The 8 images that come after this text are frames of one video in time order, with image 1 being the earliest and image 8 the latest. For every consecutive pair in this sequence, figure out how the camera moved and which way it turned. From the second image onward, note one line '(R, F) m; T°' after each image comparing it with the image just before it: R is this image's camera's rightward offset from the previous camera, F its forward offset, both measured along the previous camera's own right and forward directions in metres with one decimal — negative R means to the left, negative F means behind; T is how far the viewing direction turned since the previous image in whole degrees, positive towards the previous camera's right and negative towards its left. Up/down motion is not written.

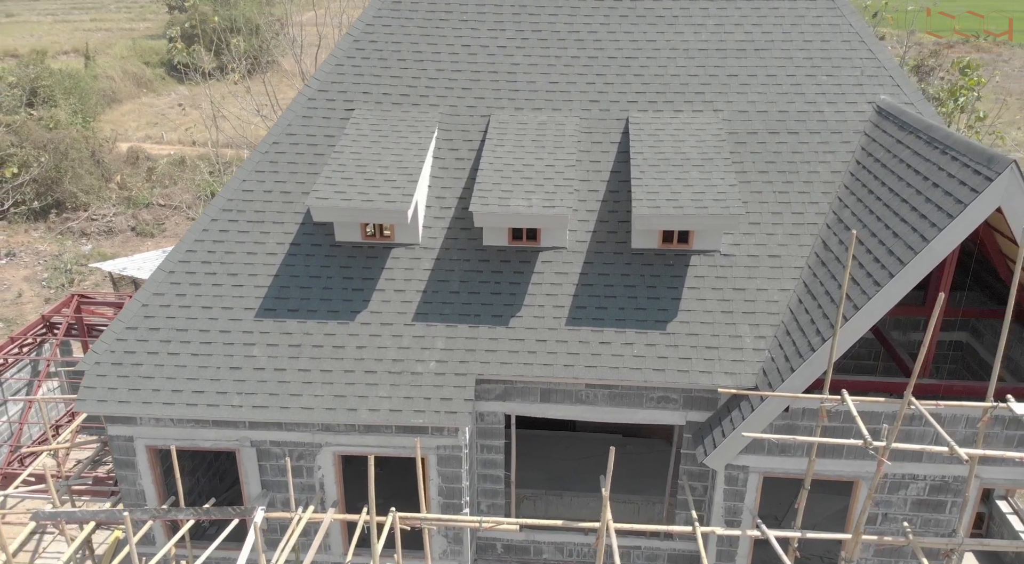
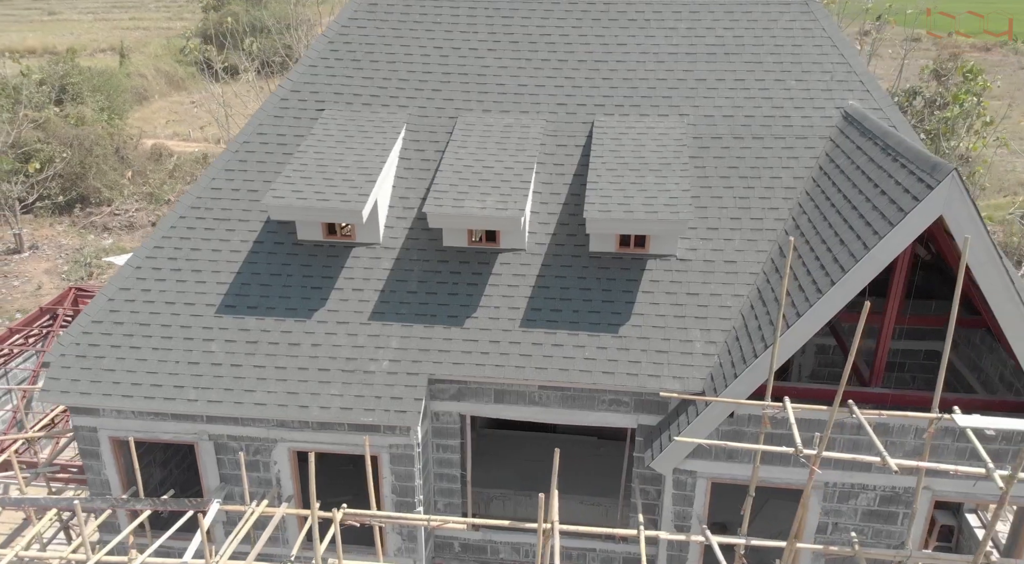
(+1.5, -0.1) m; -2°
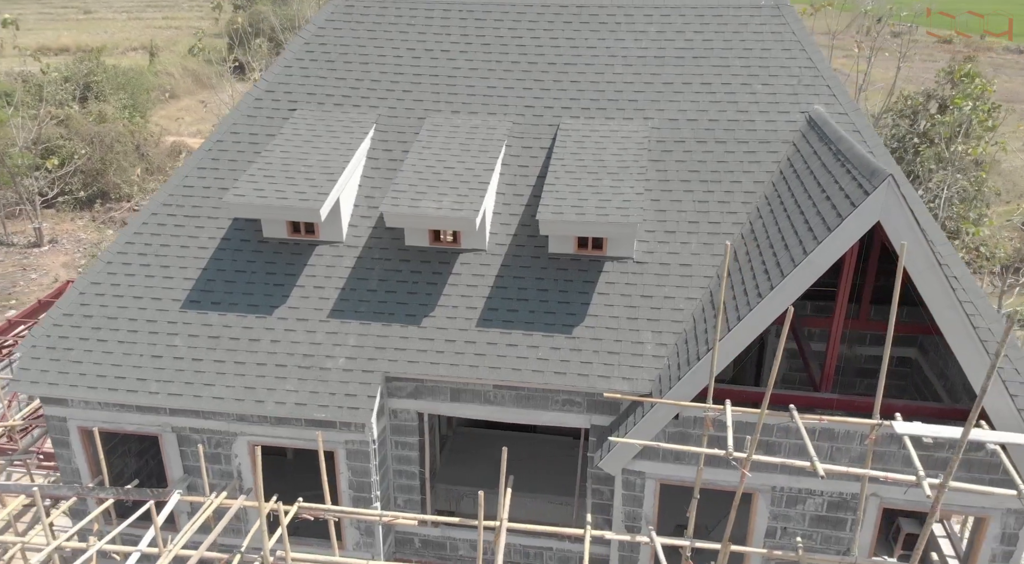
(+1.4, -0.1) m; -2°
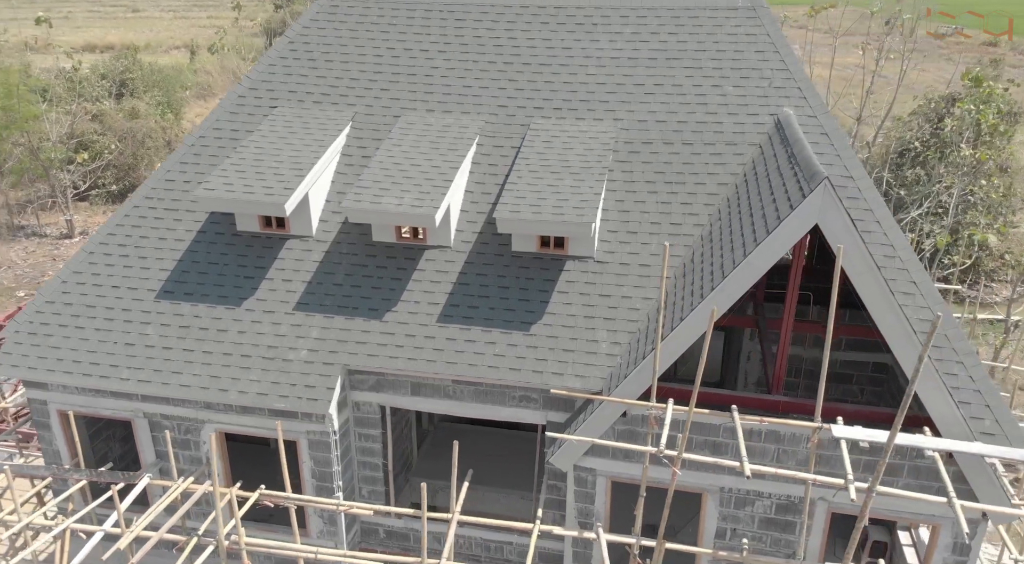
(+1.5, -0.2) m; -3°
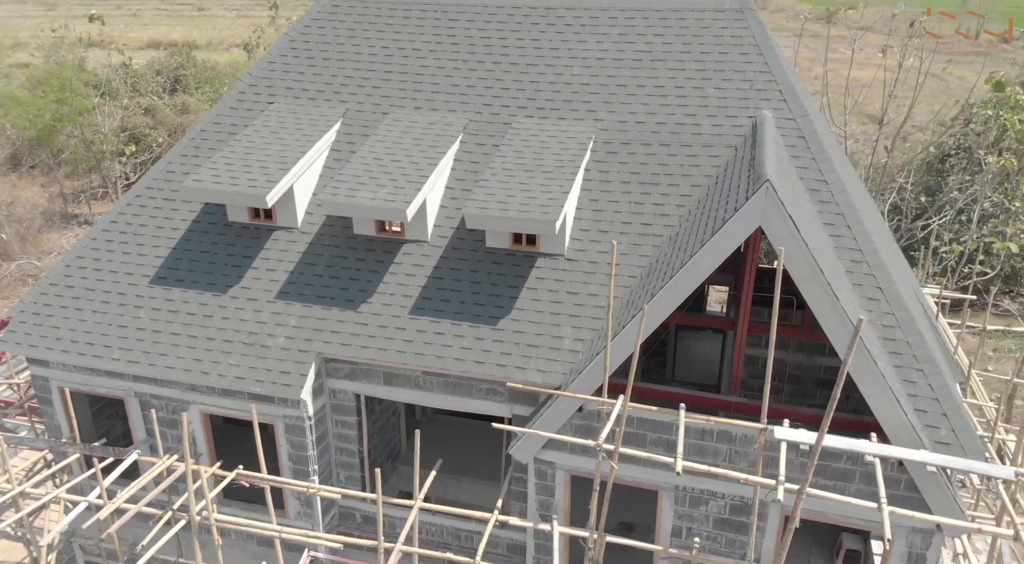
(+1.7, -0.3) m; -4°
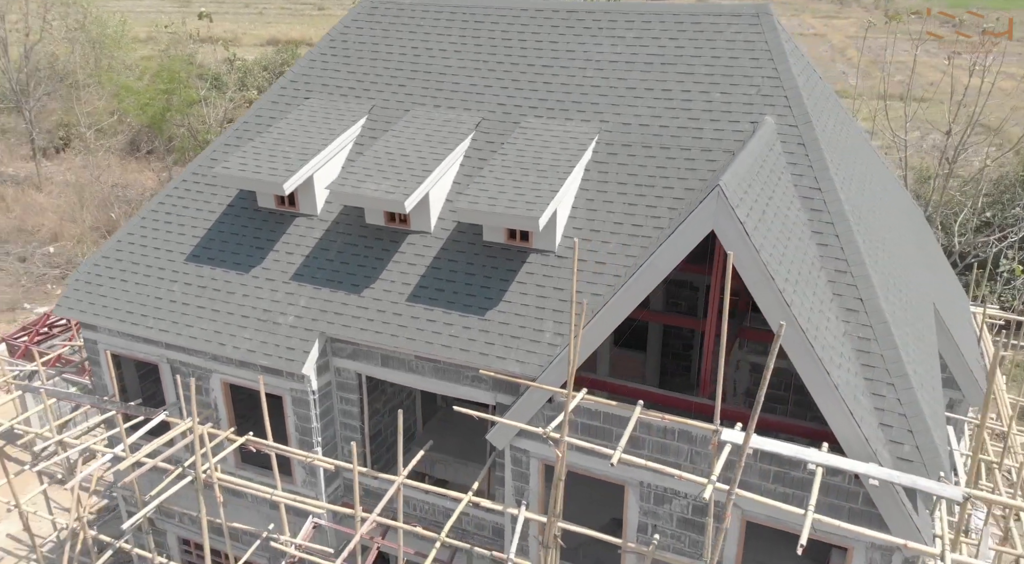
(+2.4, -0.5) m; -8°
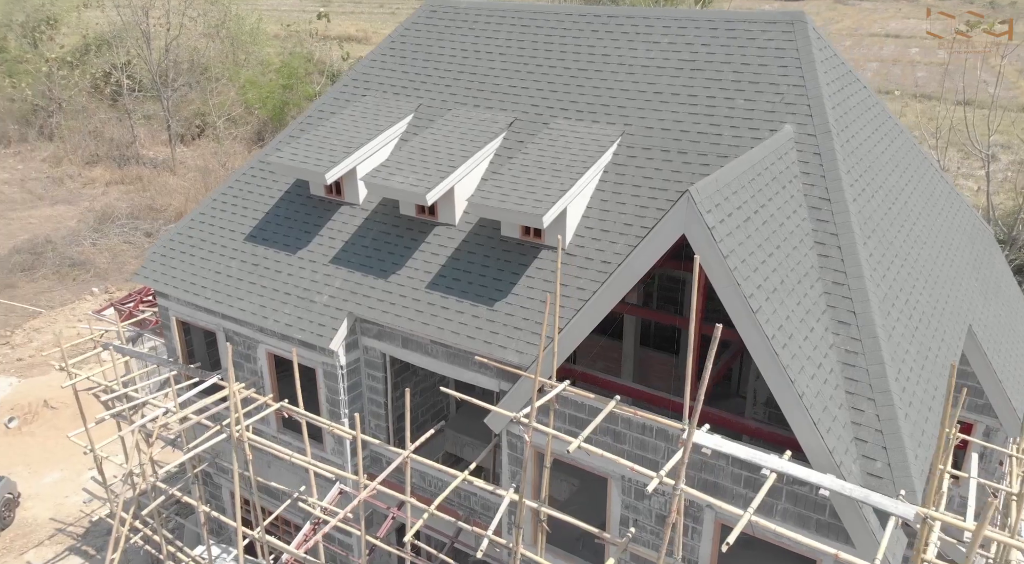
(+2.5, -0.6) m; -9°
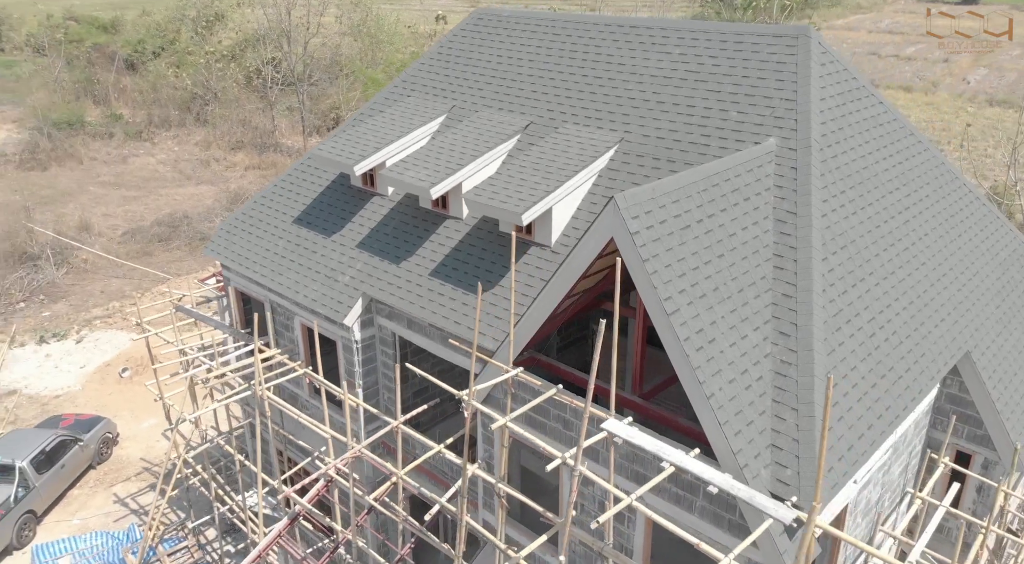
(+3.6, -0.9) m; -10°
